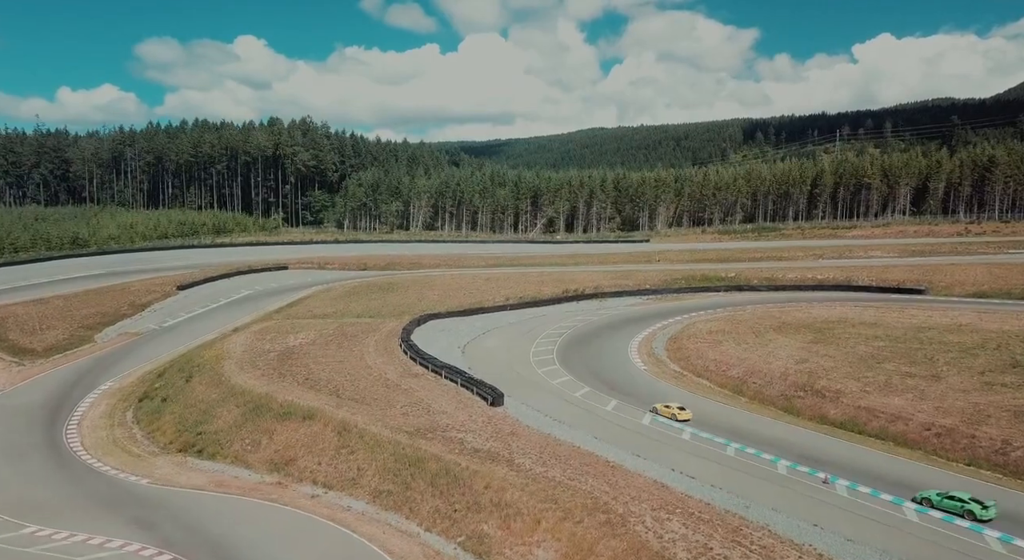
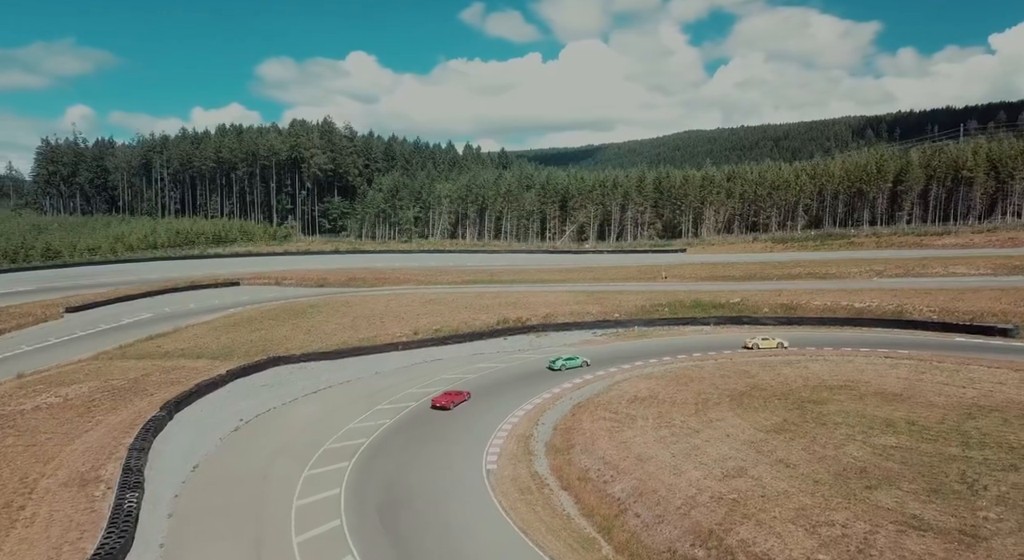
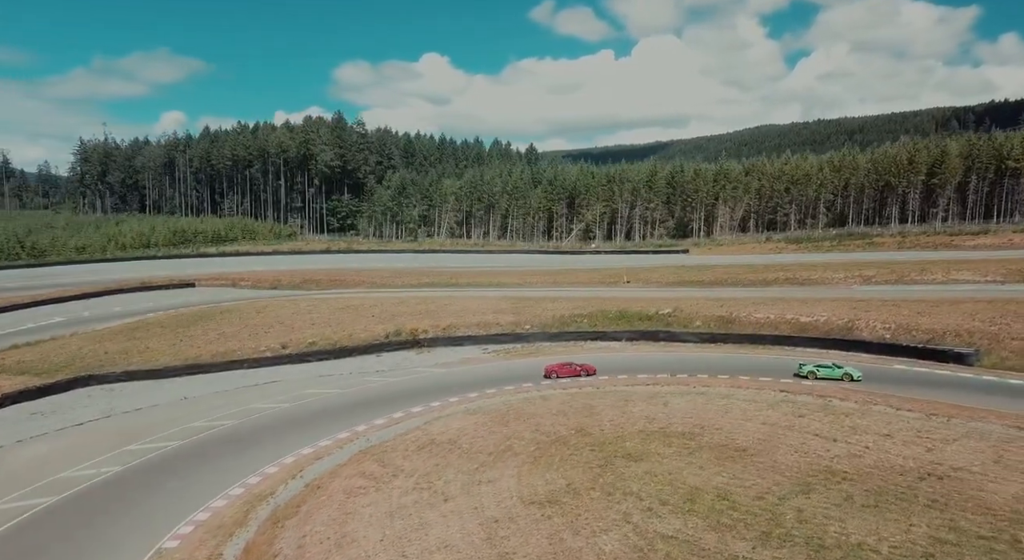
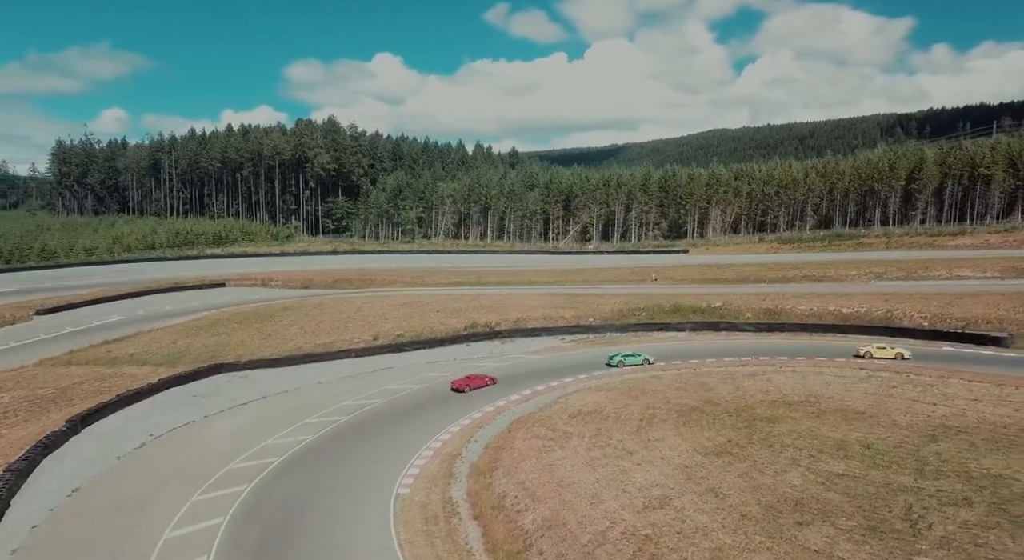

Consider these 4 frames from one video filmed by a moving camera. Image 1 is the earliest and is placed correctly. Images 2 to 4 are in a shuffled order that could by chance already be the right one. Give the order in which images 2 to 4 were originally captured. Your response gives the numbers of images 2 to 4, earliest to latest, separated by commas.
2, 4, 3
